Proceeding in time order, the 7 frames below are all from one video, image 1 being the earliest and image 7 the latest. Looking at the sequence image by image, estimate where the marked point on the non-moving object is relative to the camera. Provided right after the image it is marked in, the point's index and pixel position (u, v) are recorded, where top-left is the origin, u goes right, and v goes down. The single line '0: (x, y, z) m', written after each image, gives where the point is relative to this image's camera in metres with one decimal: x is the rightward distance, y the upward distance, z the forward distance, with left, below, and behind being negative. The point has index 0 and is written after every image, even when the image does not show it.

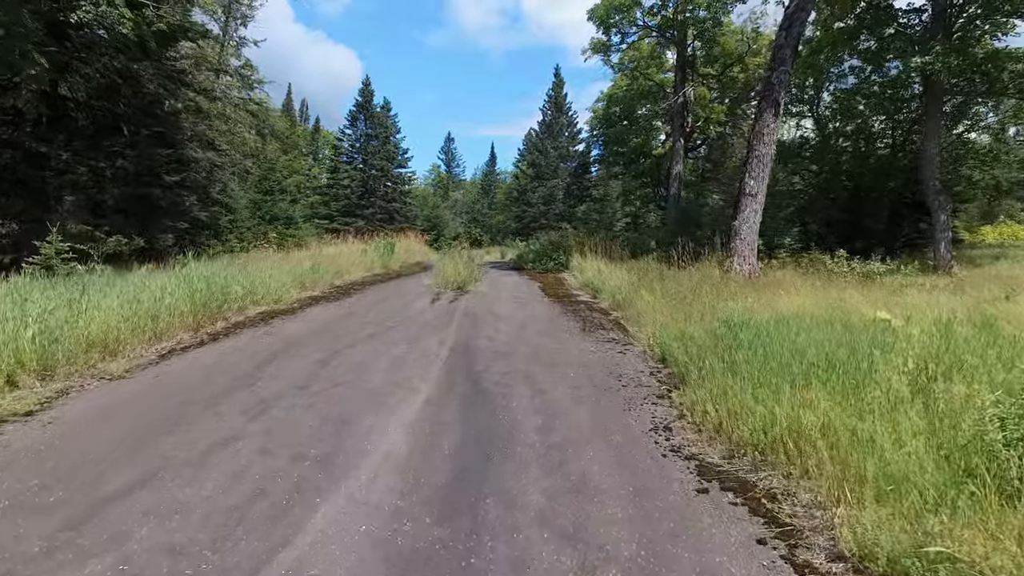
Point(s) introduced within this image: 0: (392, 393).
0: (-0.8, -0.7, +4.3) m
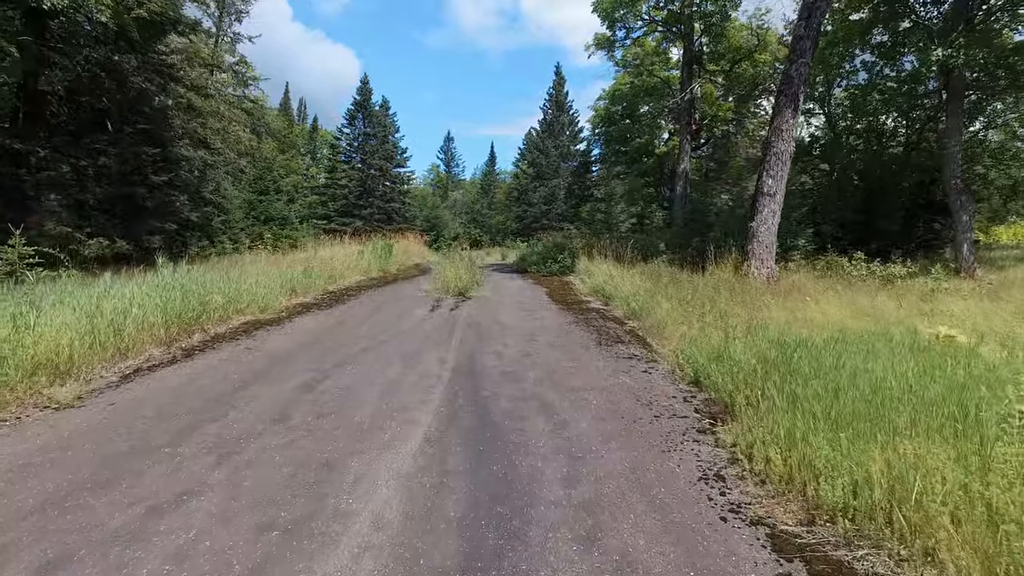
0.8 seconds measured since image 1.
0: (-0.7, -0.8, +3.6) m
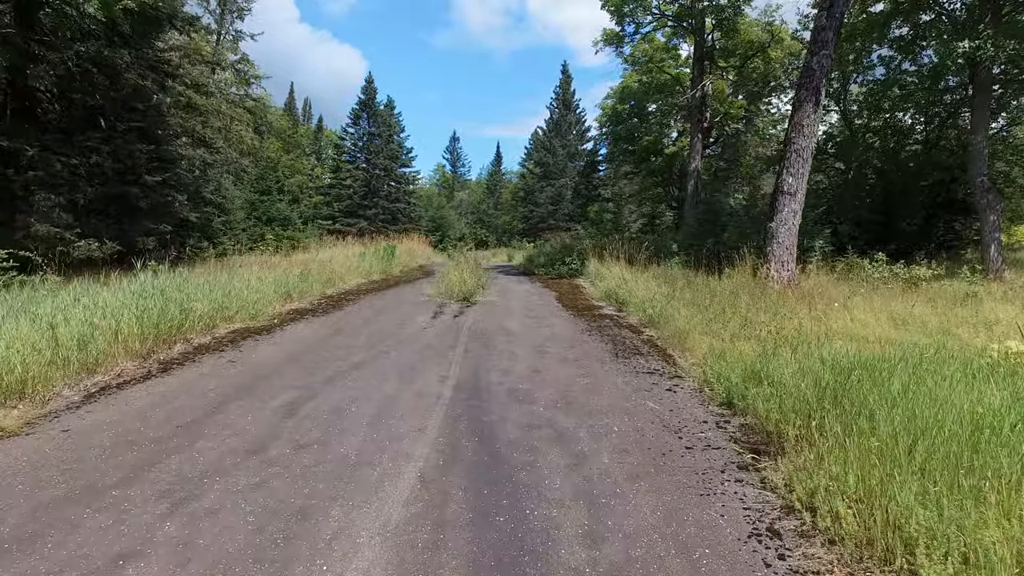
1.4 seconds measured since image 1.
0: (-0.6, -0.8, +3.1) m
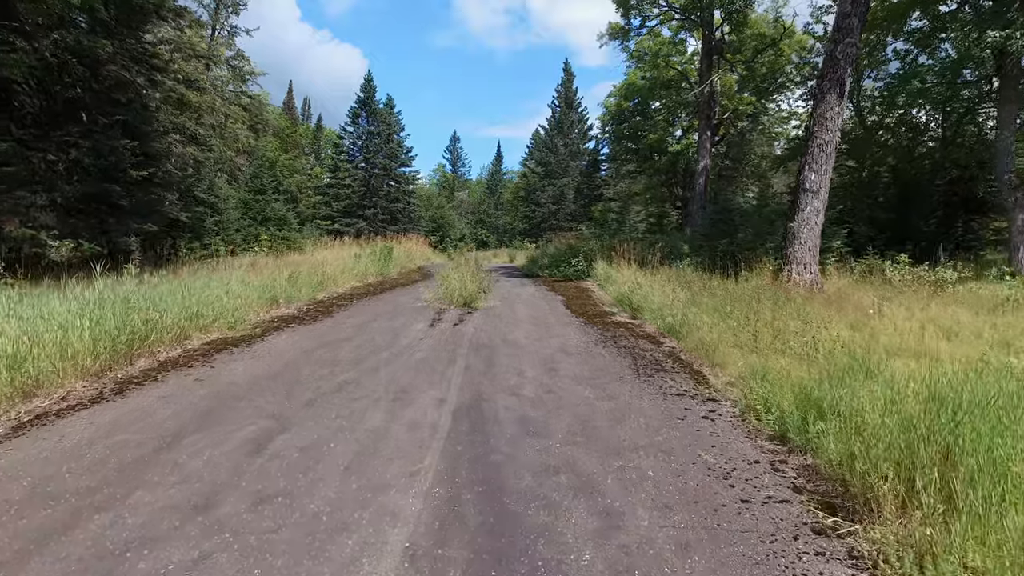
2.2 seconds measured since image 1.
0: (-0.6, -0.9, +2.5) m
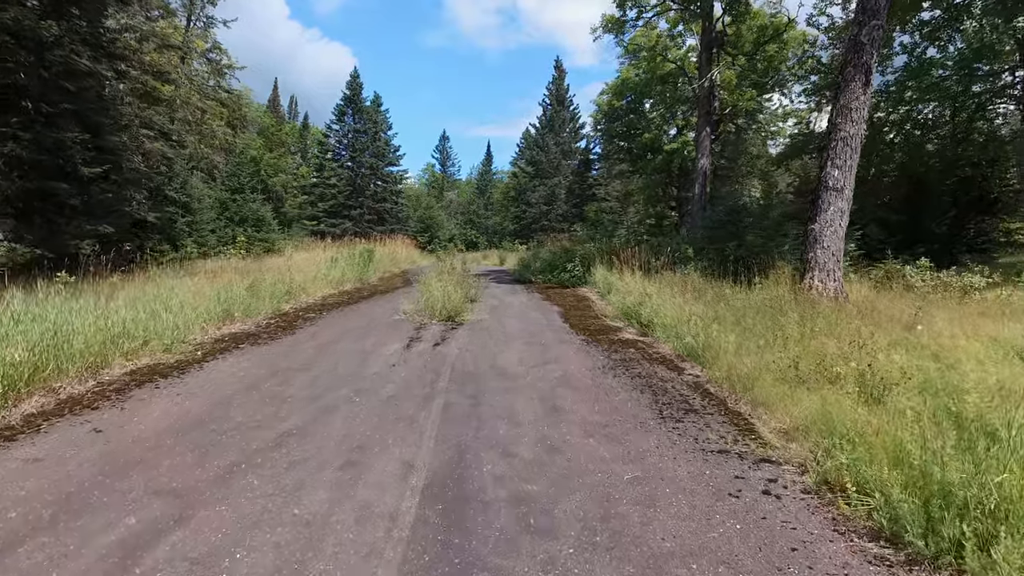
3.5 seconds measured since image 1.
0: (-0.6, -1.0, +1.4) m
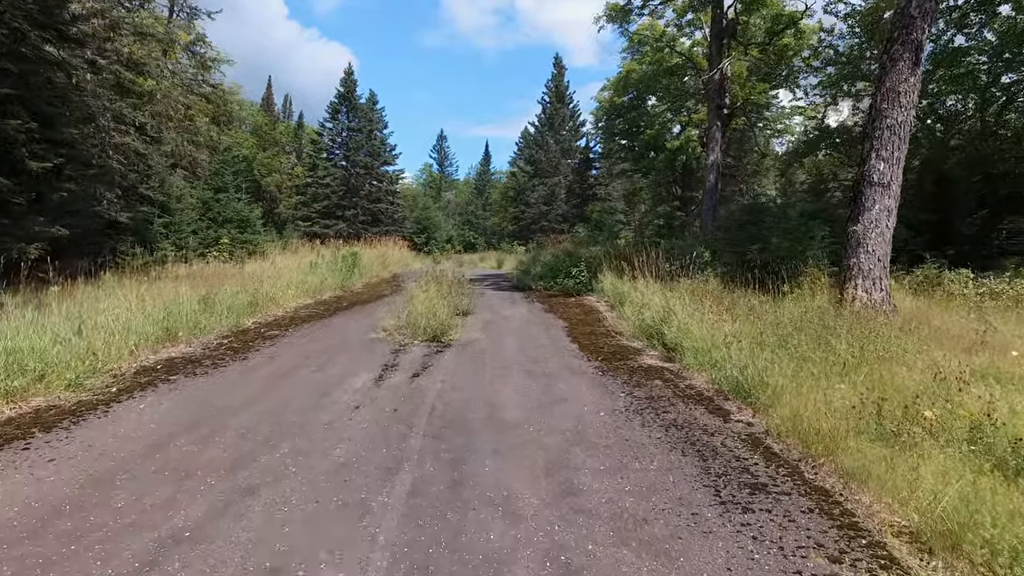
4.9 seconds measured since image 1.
0: (-0.6, -1.1, +0.2) m
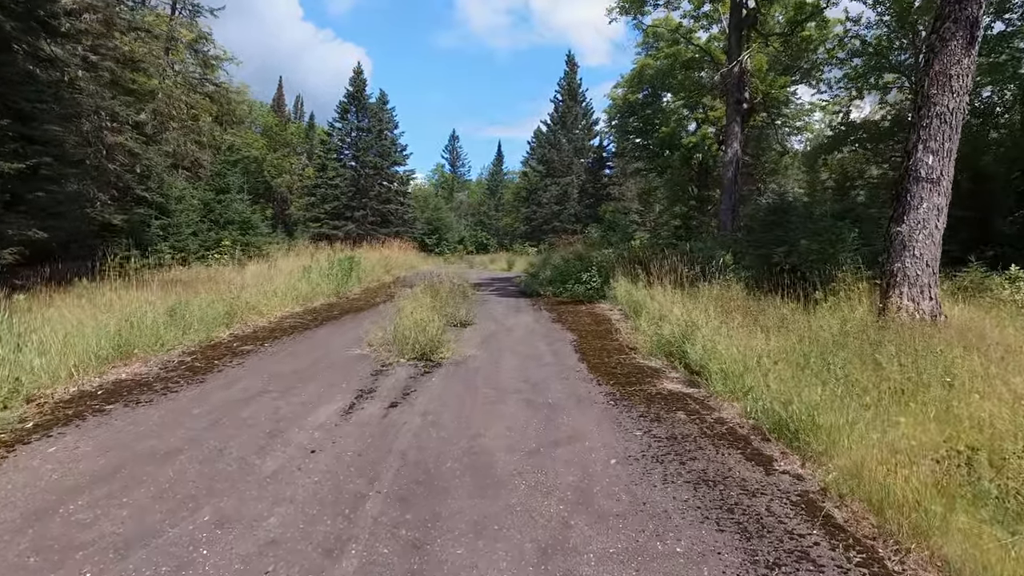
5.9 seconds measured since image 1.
0: (-0.7, -1.2, -0.5) m
